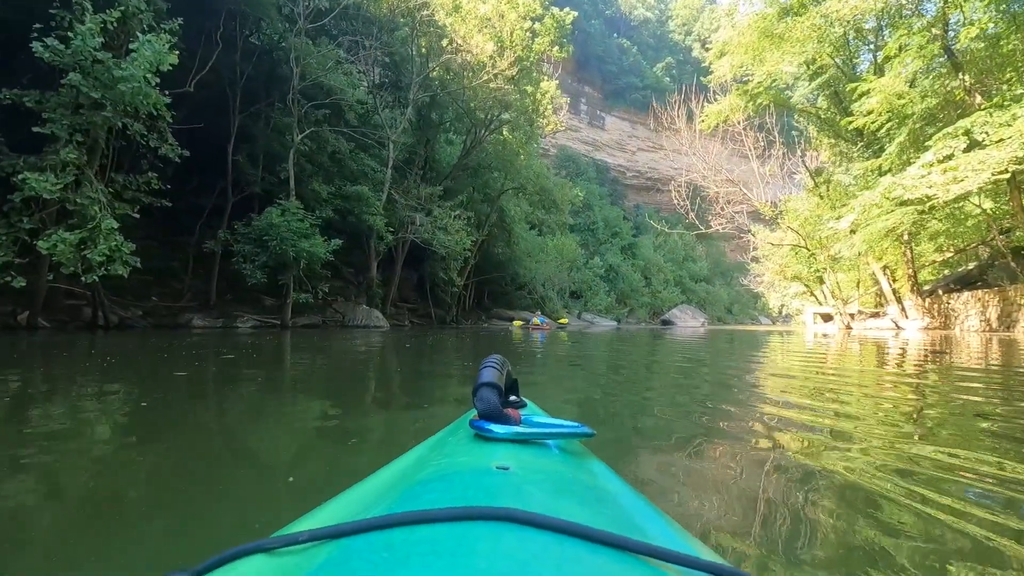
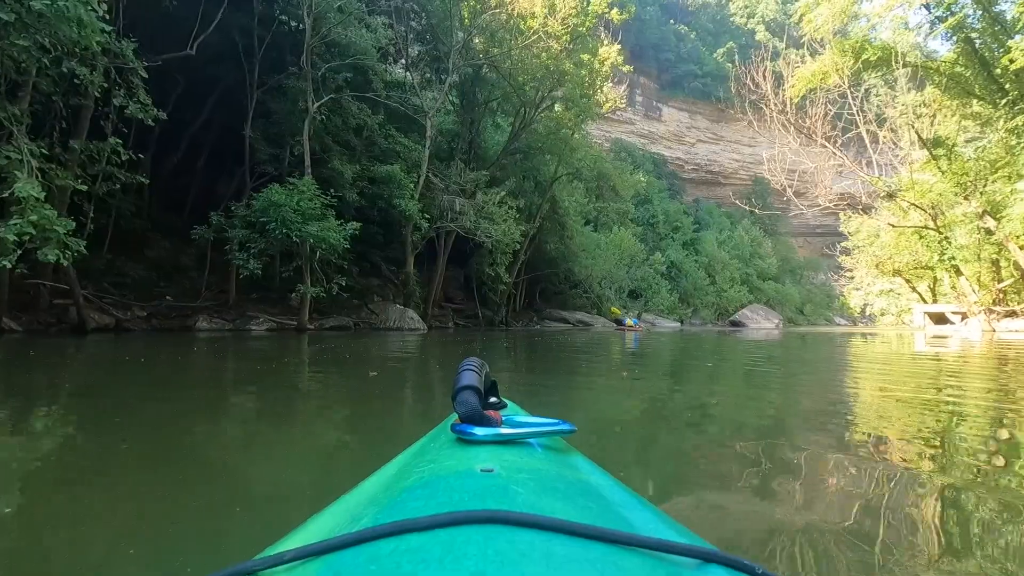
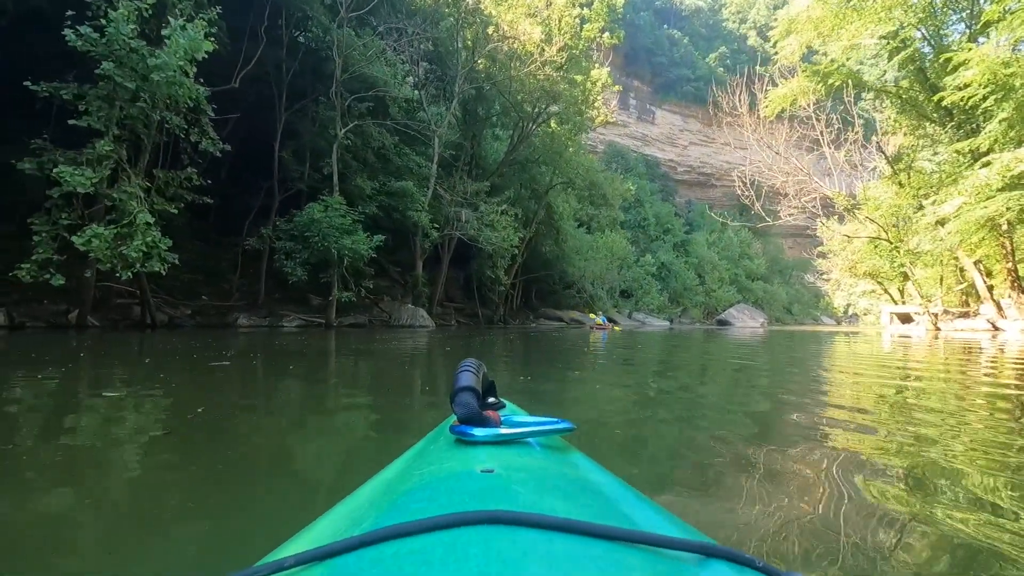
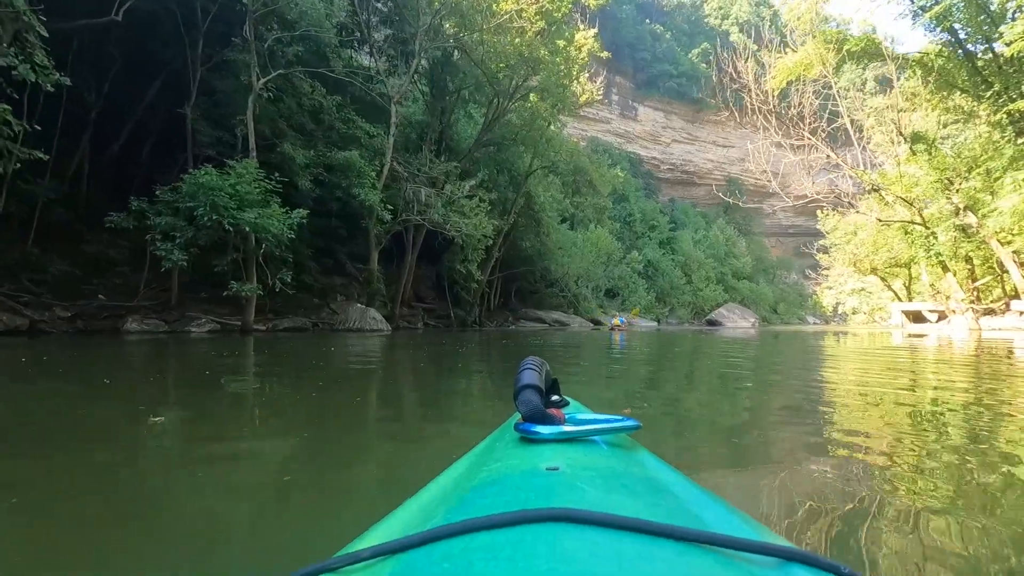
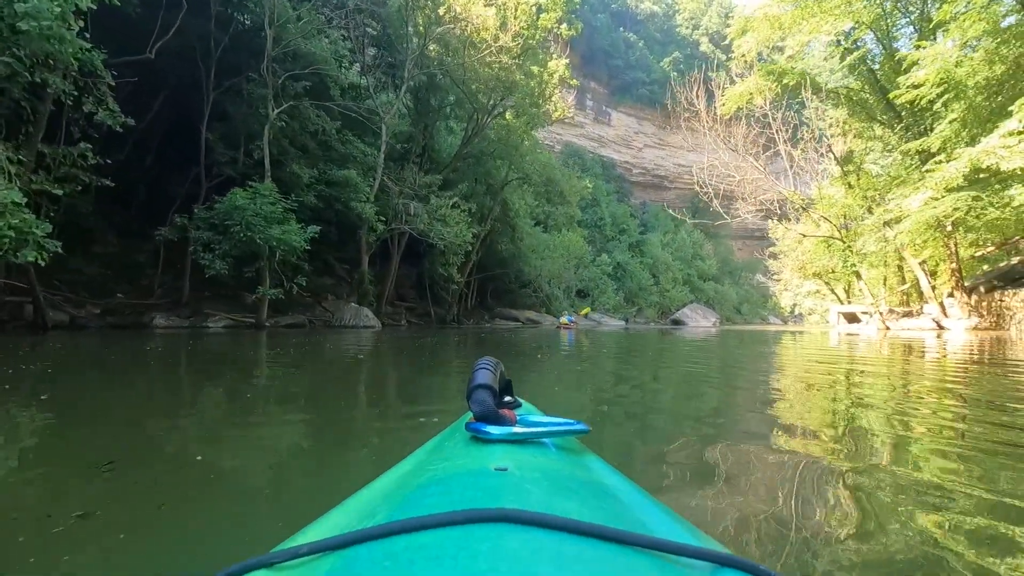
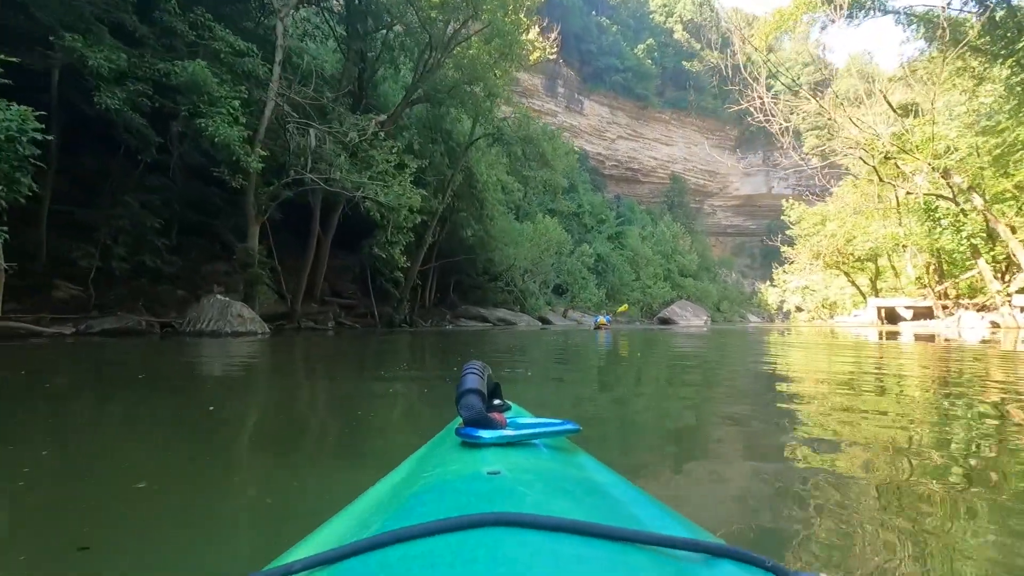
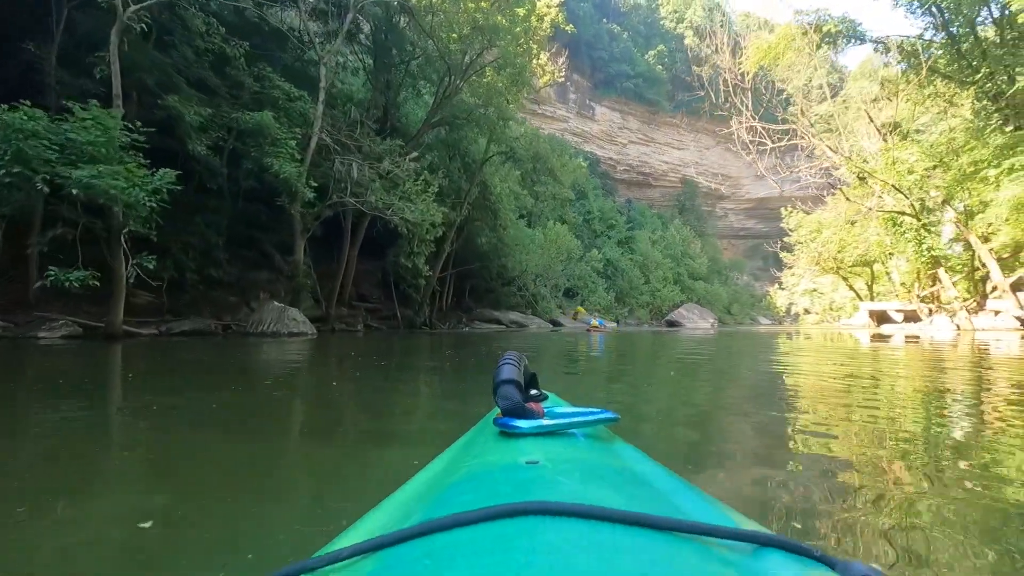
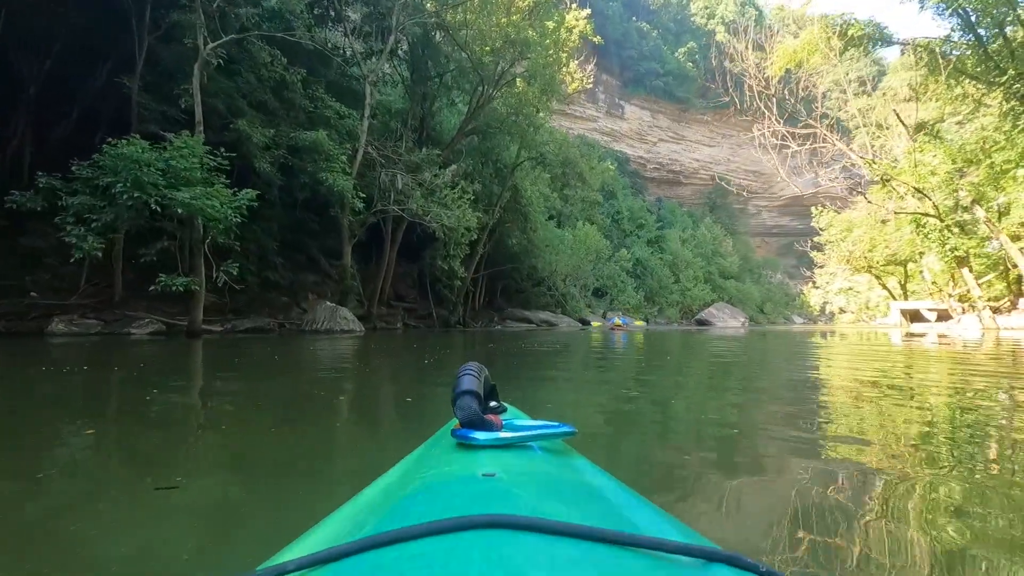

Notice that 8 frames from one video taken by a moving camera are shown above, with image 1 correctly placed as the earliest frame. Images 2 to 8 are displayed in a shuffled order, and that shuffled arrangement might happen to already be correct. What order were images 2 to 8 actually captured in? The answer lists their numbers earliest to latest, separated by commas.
3, 5, 2, 4, 8, 7, 6
